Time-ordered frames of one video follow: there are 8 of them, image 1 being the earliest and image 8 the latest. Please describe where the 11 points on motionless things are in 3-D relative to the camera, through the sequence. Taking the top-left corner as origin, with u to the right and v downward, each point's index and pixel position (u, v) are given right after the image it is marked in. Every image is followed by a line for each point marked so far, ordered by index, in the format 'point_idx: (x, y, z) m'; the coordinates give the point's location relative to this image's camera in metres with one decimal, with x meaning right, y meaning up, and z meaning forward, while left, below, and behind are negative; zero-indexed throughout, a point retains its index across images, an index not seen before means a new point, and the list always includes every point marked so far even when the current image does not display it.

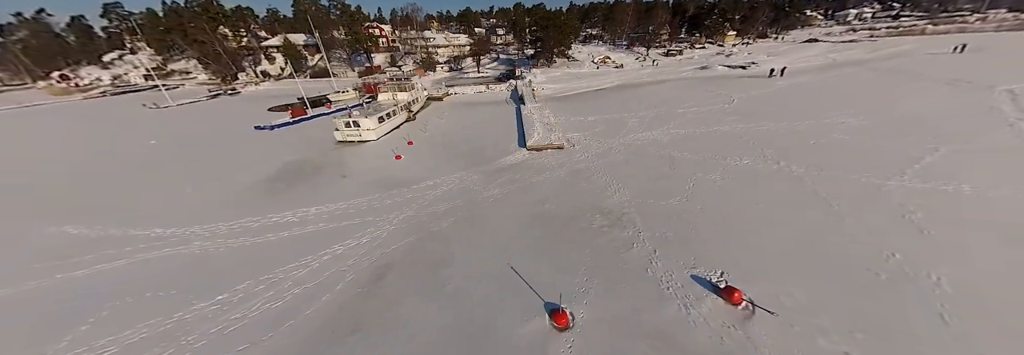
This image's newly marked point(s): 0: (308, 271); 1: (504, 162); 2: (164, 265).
0: (-6.5, -3.0, +8.7) m
1: (-0.4, +1.0, +16.2) m
2: (-11.6, -3.0, +9.3) m
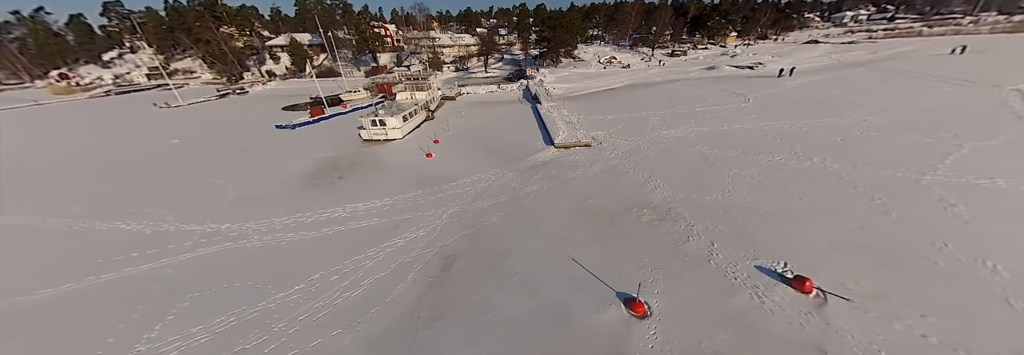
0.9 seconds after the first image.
0: (-4.5, -2.8, +8.9) m
1: (+1.5, +1.2, +16.4) m
2: (-9.6, -2.8, +9.5) m
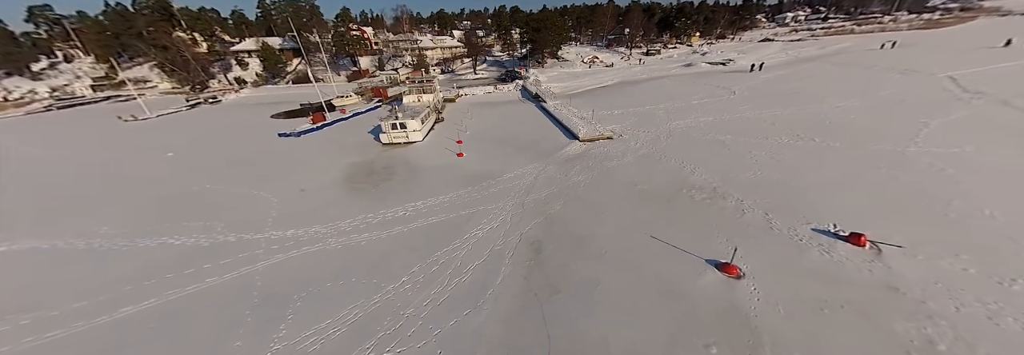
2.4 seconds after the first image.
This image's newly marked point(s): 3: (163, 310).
0: (-1.6, -2.6, +9.2) m
1: (+3.6, +1.6, +17.2) m
2: (-6.7, -2.9, +9.4) m
3: (-9.8, -3.8, +7.6) m
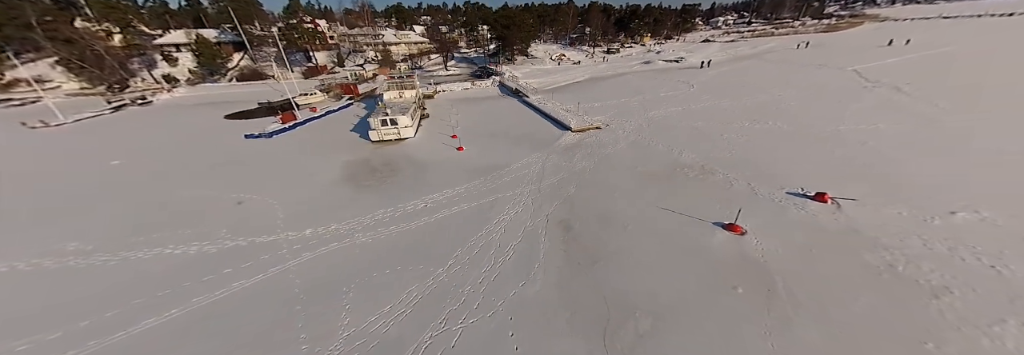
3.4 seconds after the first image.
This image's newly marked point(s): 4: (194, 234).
0: (-0.4, -2.1, +9.7) m
1: (+3.6, +2.4, +18.2) m
2: (-5.5, -2.7, +9.2) m
3: (-8.3, -3.7, +7.1) m
4: (-12.4, -2.2, +10.2) m
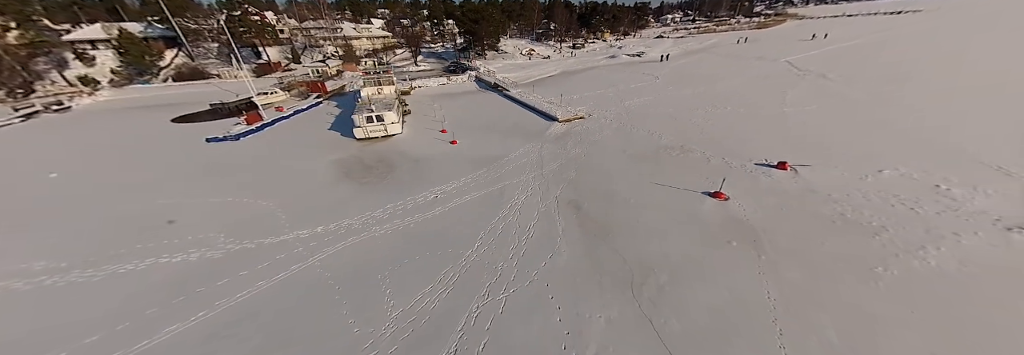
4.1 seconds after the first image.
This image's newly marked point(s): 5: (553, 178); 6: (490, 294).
0: (+0.2, -1.5, +10.2) m
1: (+3.0, +3.3, +19.0) m
2: (-4.8, -2.4, +9.2) m
3: (-7.2, -3.7, +6.8) m
4: (-11.7, -2.3, +9.5) m
5: (+2.0, 0.0, +12.8) m
6: (-0.6, -3.2, +7.2) m
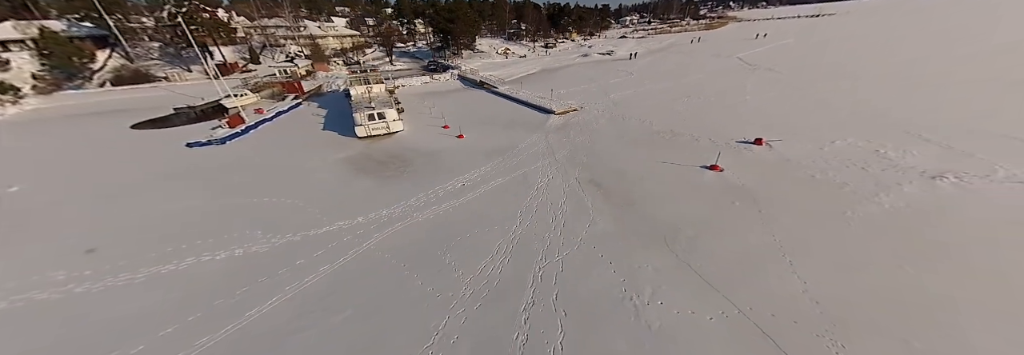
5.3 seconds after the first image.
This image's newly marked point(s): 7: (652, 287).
0: (+1.5, -0.8, +11.2) m
1: (+3.1, +4.2, +20.2) m
2: (-3.3, -1.9, +9.6) m
3: (-5.5, -3.3, +7.0) m
4: (-10.3, -2.2, +9.3) m
5: (+2.9, +0.8, +13.9) m
6: (+1.1, -2.5, +8.1) m
7: (+3.7, -2.9, +6.9) m
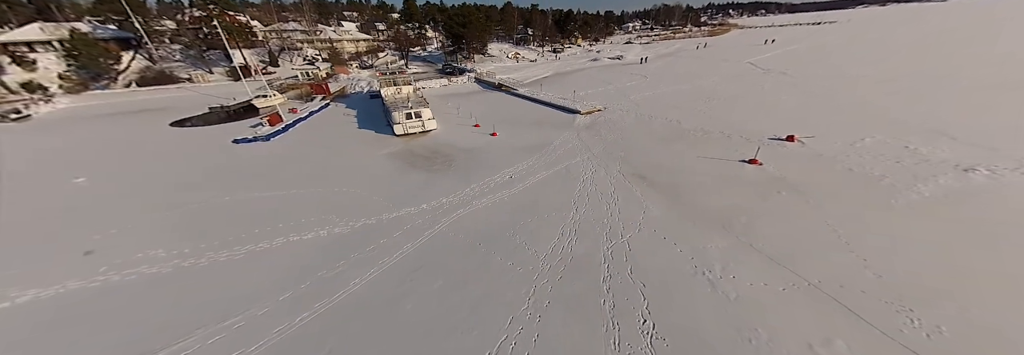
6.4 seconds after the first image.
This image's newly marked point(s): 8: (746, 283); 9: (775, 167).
0: (+3.8, -0.4, +11.8) m
1: (+5.4, +4.4, +20.8) m
2: (-1.1, -1.5, +10.2) m
3: (-3.3, -2.8, +7.7) m
4: (-8.0, -1.7, +9.9) m
5: (+5.2, +1.1, +14.5) m
6: (+3.3, -2.1, +8.7) m
7: (+5.9, -2.5, +7.4) m
8: (+6.1, -2.7, +6.8) m
9: (+12.4, +0.5, +12.3) m
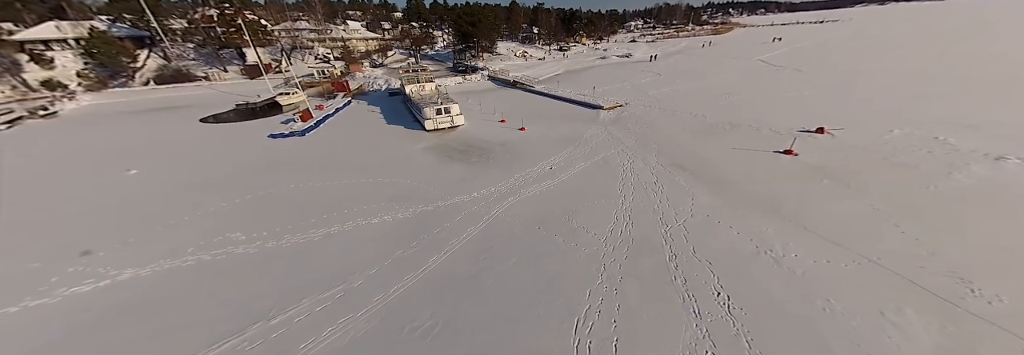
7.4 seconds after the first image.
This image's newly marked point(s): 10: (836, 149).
0: (+5.9, +0.1, +12.2) m
1: (+7.6, +4.9, +21.2) m
2: (+1.0, -1.0, +10.7) m
3: (-1.2, -2.4, +8.1) m
4: (-6.0, -1.3, +10.4) m
5: (+7.3, +1.6, +14.9) m
6: (+5.4, -1.6, +9.1) m
7: (+8.0, -2.0, +7.8) m
8: (+8.1, -2.3, +7.2) m
9: (+14.5, +1.0, +12.7) m
10: (+16.4, +1.5, +13.3) m
